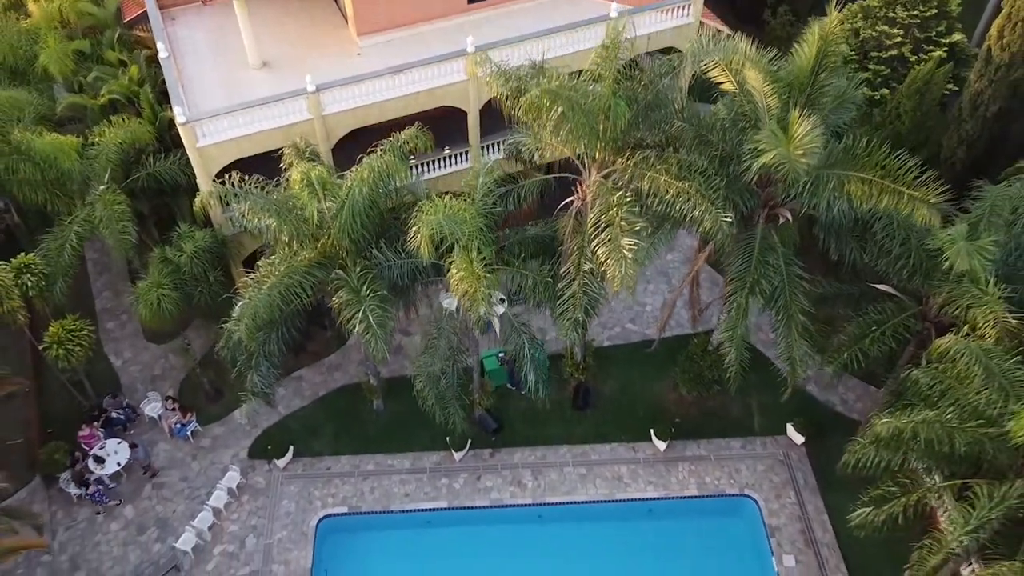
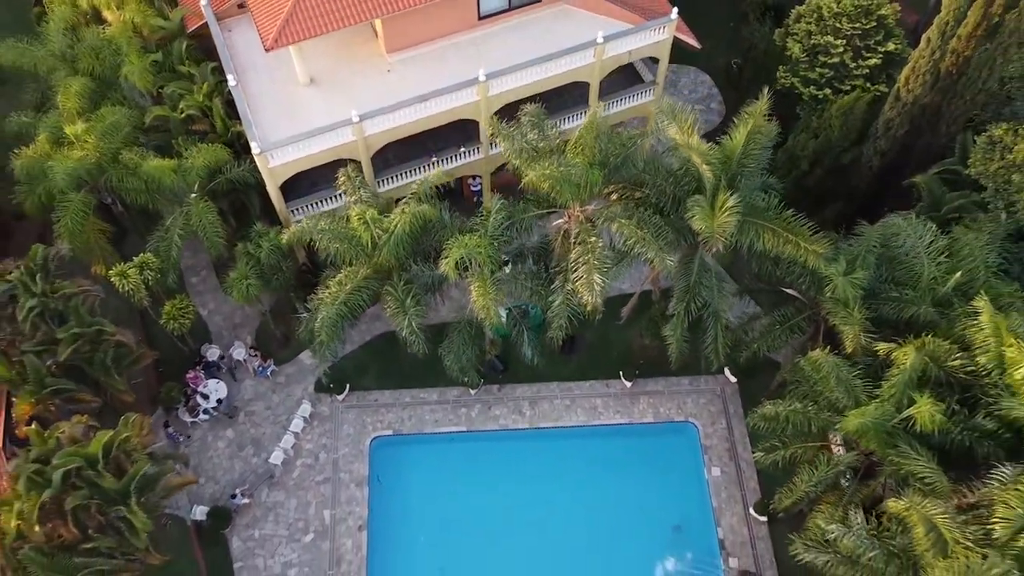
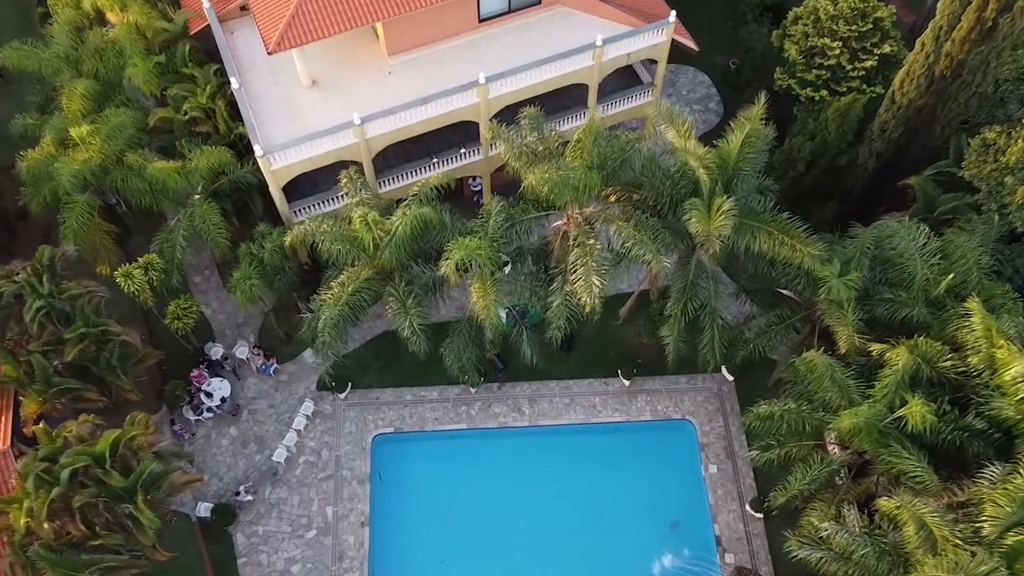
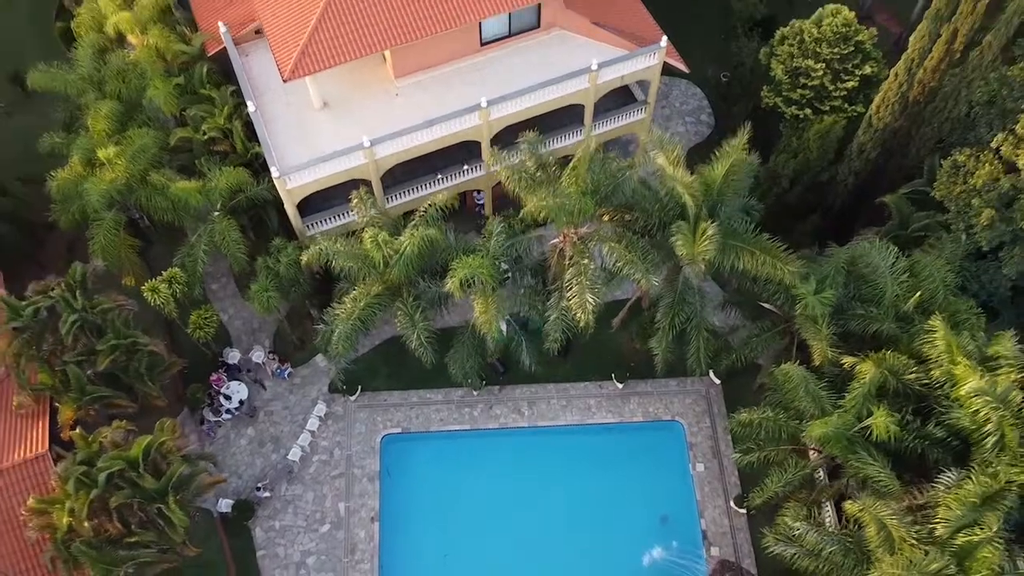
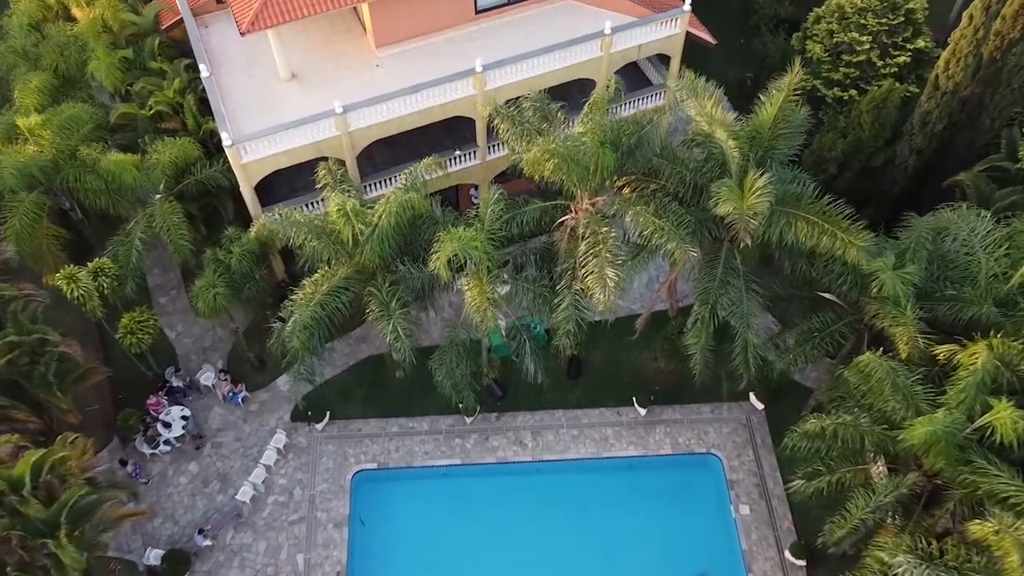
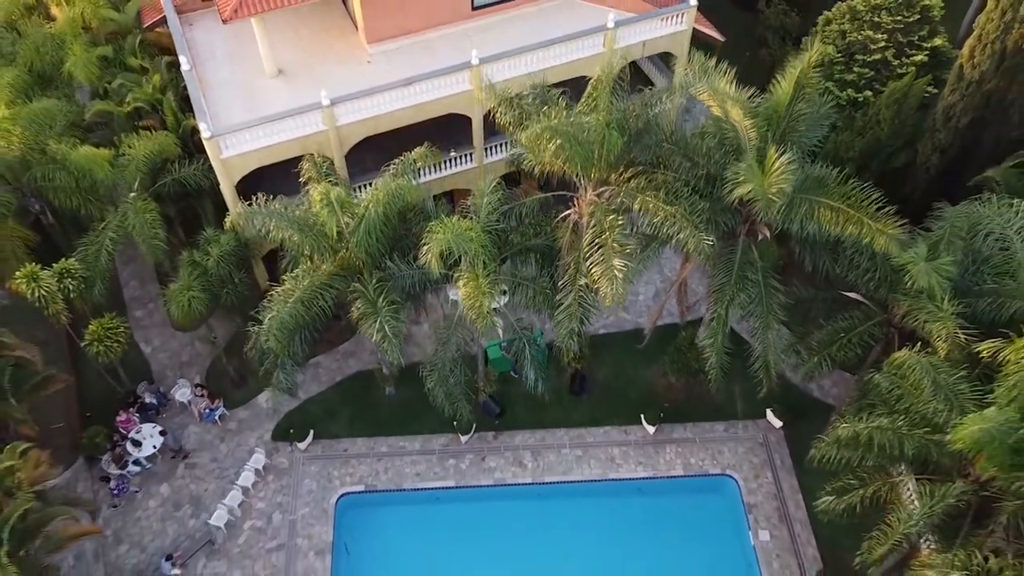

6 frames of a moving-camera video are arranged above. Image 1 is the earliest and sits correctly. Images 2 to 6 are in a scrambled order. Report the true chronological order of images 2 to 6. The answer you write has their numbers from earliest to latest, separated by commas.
6, 2, 4, 3, 5
